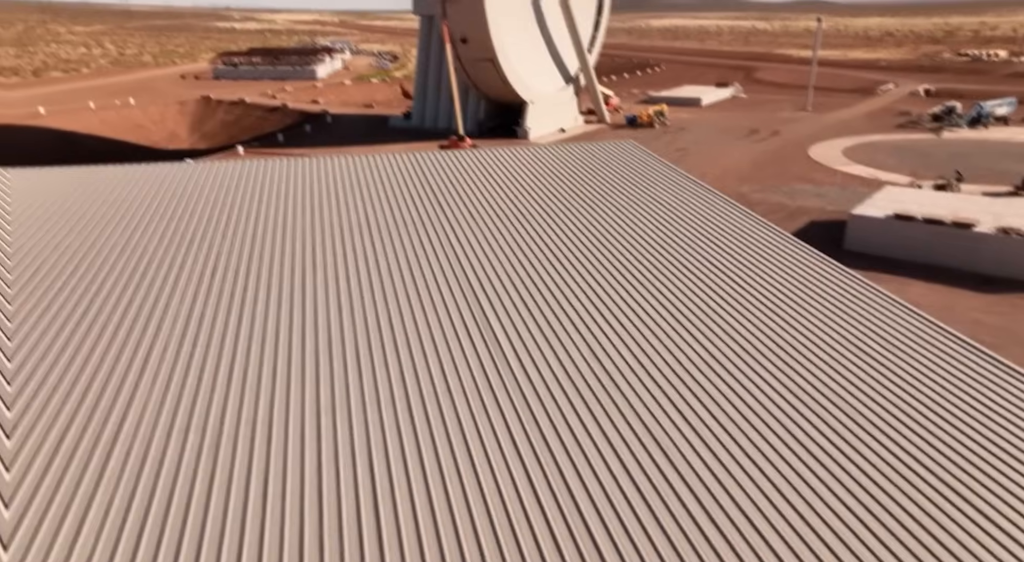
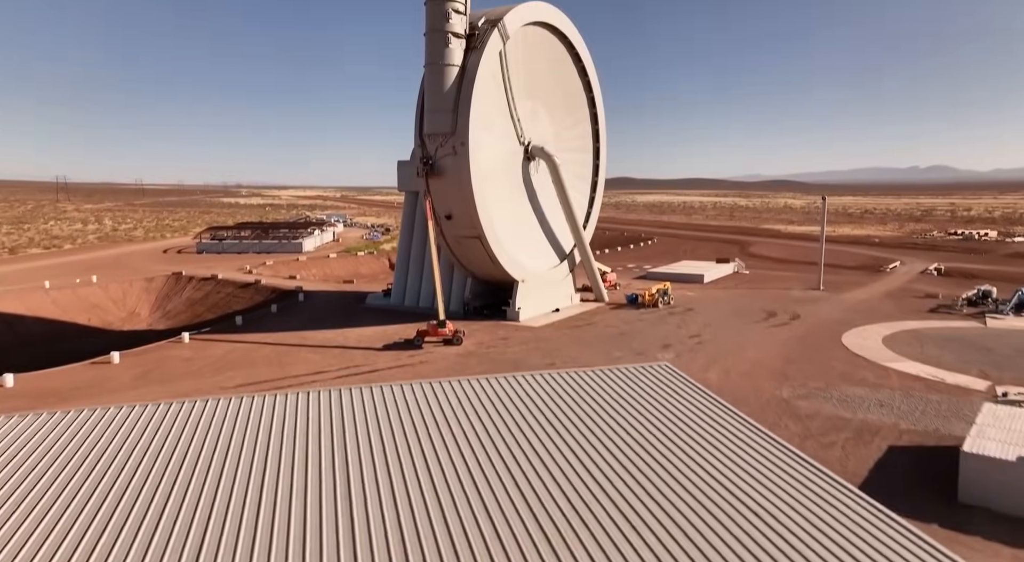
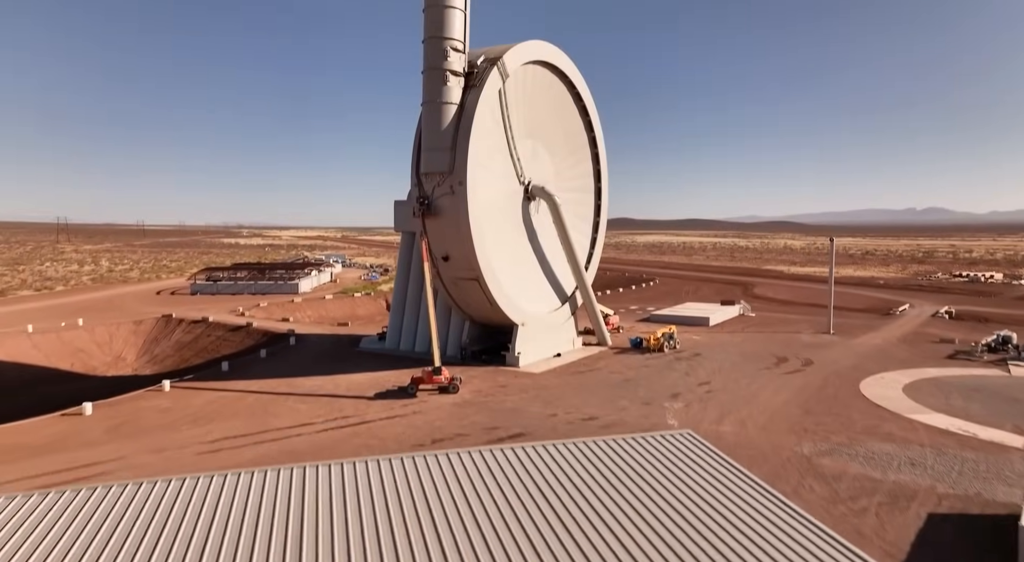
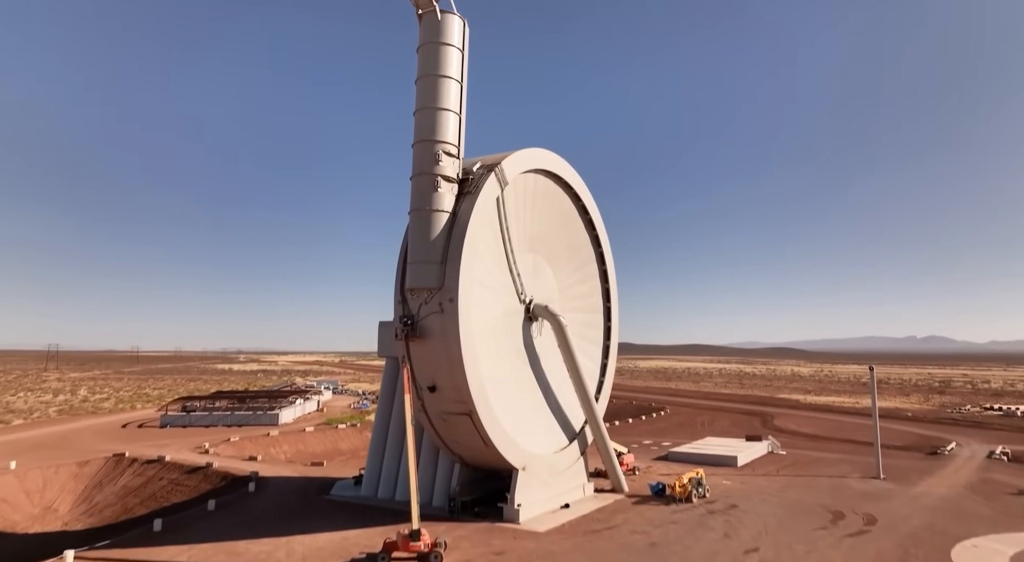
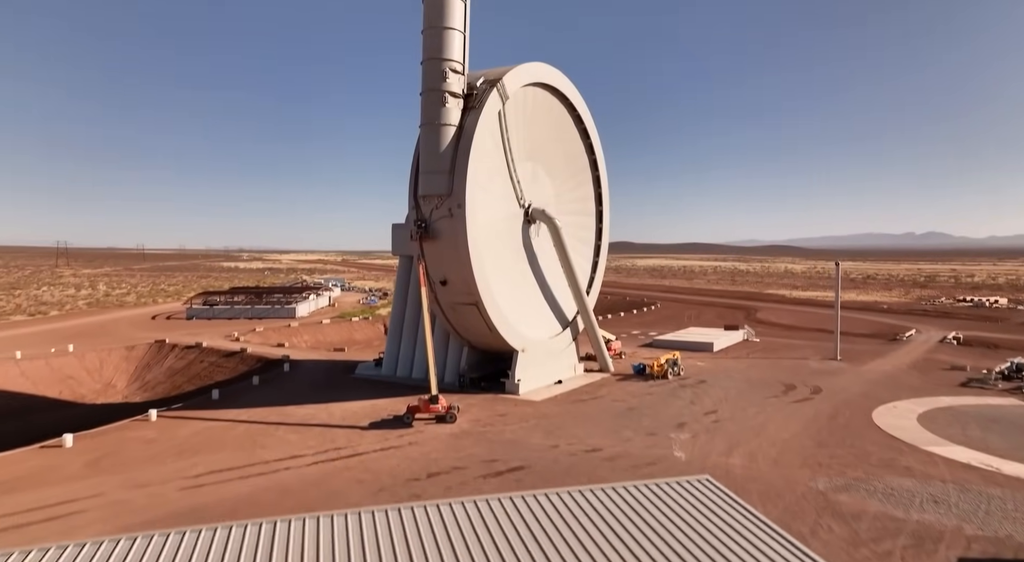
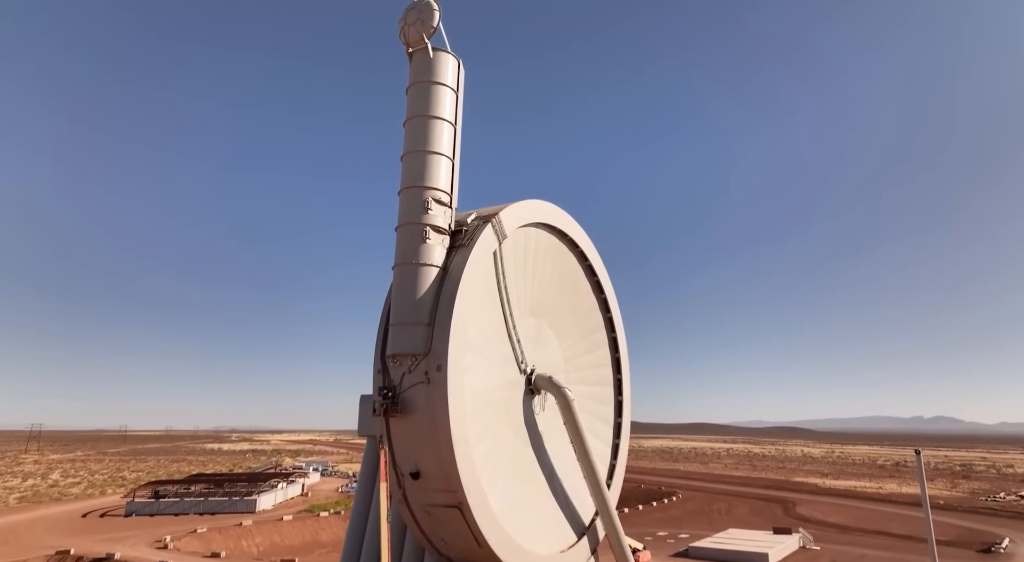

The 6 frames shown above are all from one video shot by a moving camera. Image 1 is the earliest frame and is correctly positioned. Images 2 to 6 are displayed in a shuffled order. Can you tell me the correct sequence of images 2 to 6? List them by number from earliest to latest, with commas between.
2, 3, 5, 4, 6
